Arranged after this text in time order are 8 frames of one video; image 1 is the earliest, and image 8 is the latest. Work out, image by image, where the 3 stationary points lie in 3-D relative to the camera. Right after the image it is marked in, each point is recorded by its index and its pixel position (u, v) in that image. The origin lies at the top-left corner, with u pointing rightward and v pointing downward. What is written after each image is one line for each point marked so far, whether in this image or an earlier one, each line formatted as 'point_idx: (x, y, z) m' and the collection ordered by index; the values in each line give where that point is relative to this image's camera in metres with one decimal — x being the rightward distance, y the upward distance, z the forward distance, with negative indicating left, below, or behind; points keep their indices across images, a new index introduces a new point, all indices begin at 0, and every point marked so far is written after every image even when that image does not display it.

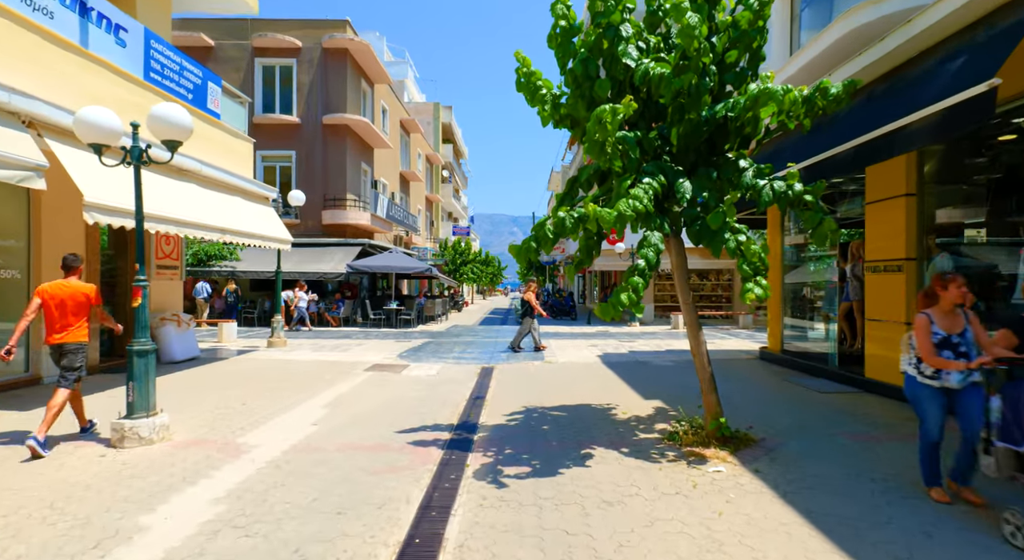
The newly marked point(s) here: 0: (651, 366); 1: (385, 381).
0: (+3.1, -1.9, +11.7) m
1: (-2.4, -1.9, +10.2) m
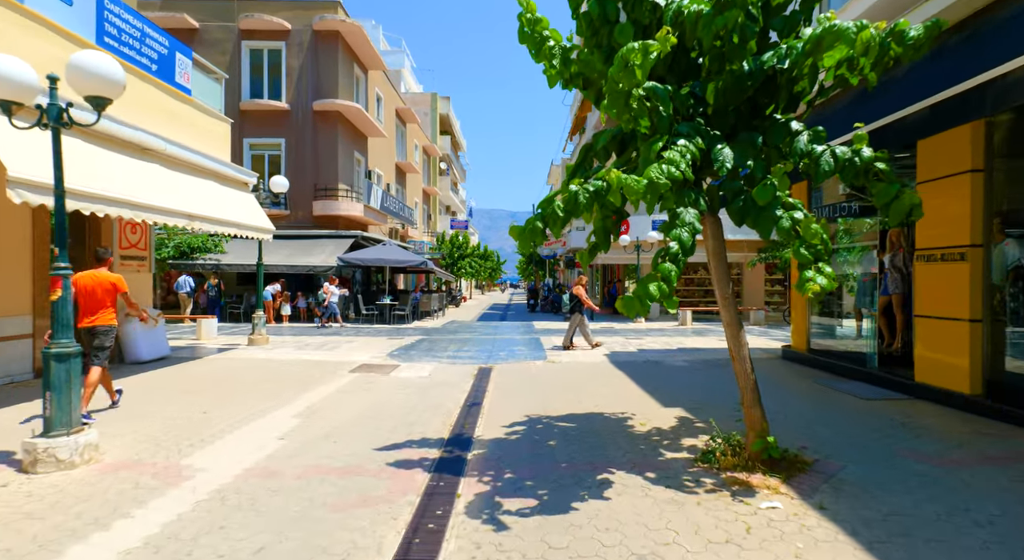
0: (+3.1, -1.7, +10.8) m
1: (-2.4, -1.8, +9.2) m
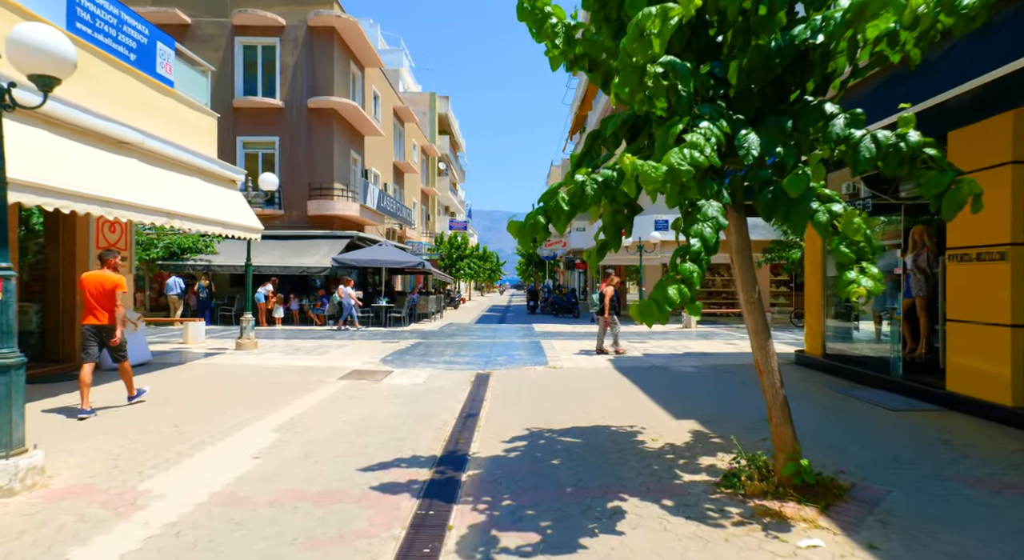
0: (+3.0, -1.8, +10.2) m
1: (-2.4, -1.8, +8.7) m
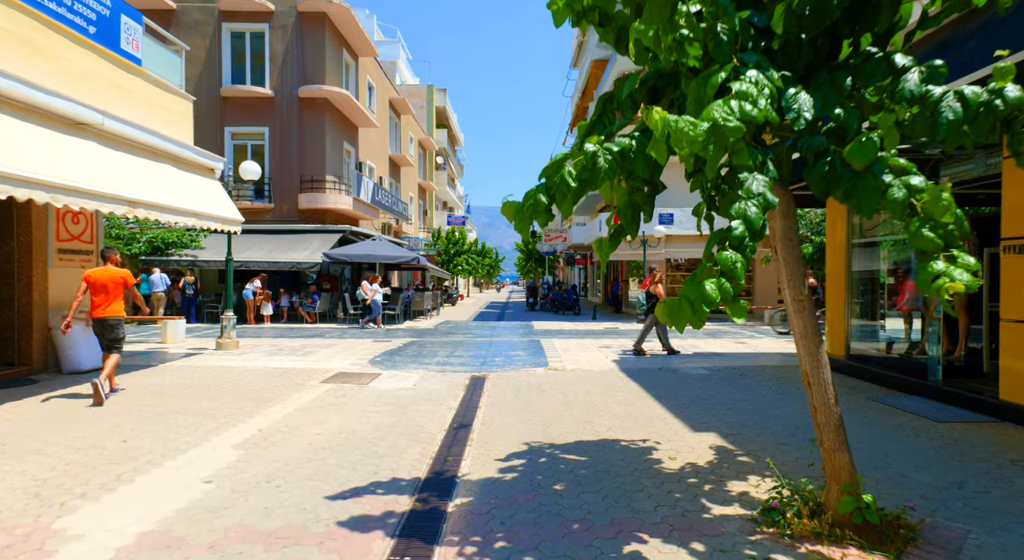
0: (+3.0, -1.7, +9.5) m
1: (-2.5, -1.7, +7.9) m
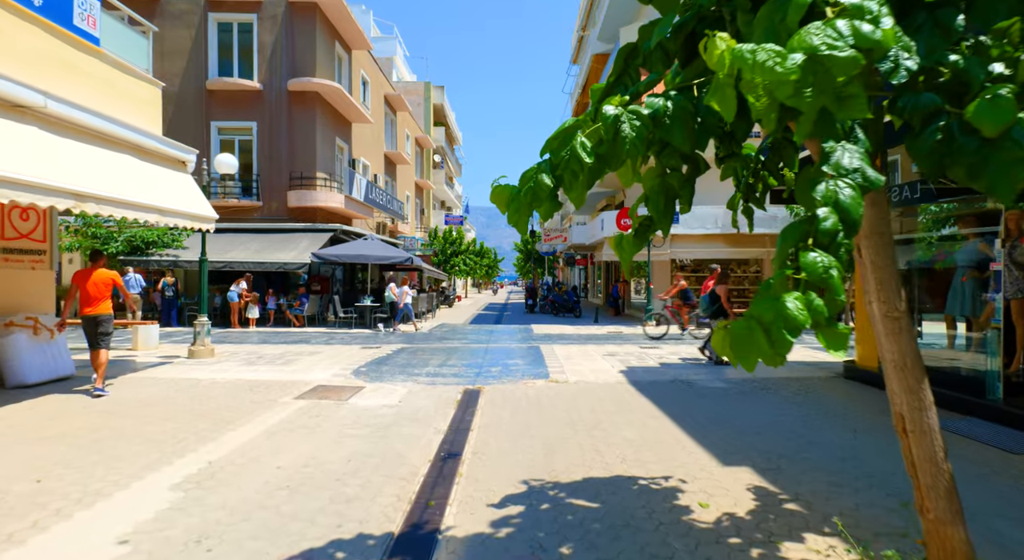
0: (+3.0, -1.7, +8.6) m
1: (-2.5, -1.8, +7.0) m
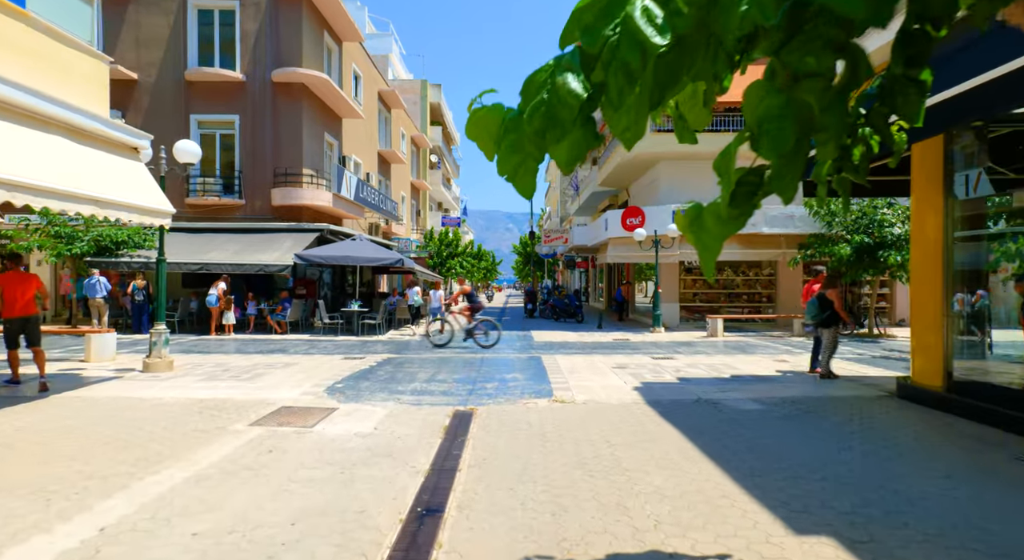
0: (+2.9, -1.8, +7.3) m
1: (-2.6, -1.8, +5.7) m
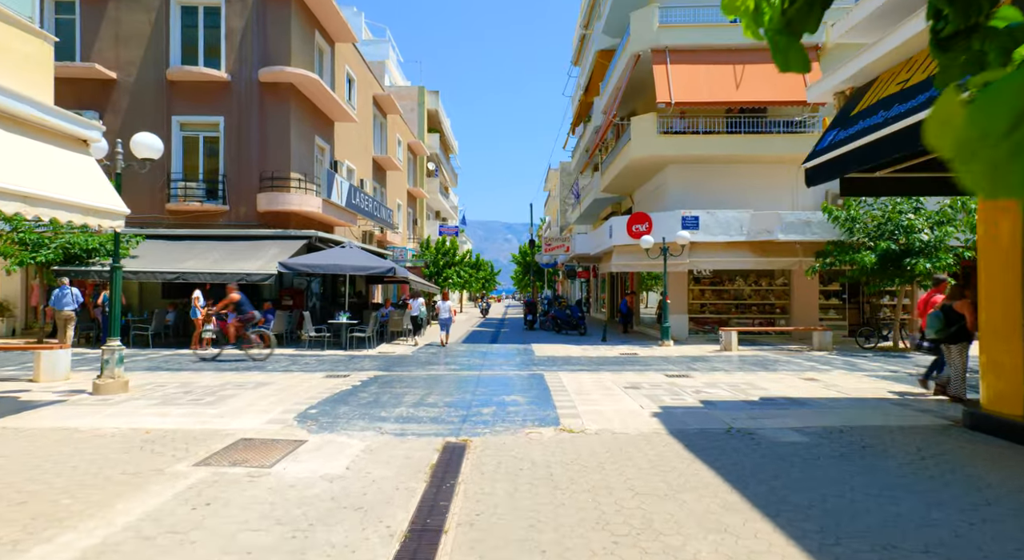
0: (+2.9, -1.9, +6.2) m
1: (-2.5, -1.9, +4.6) m
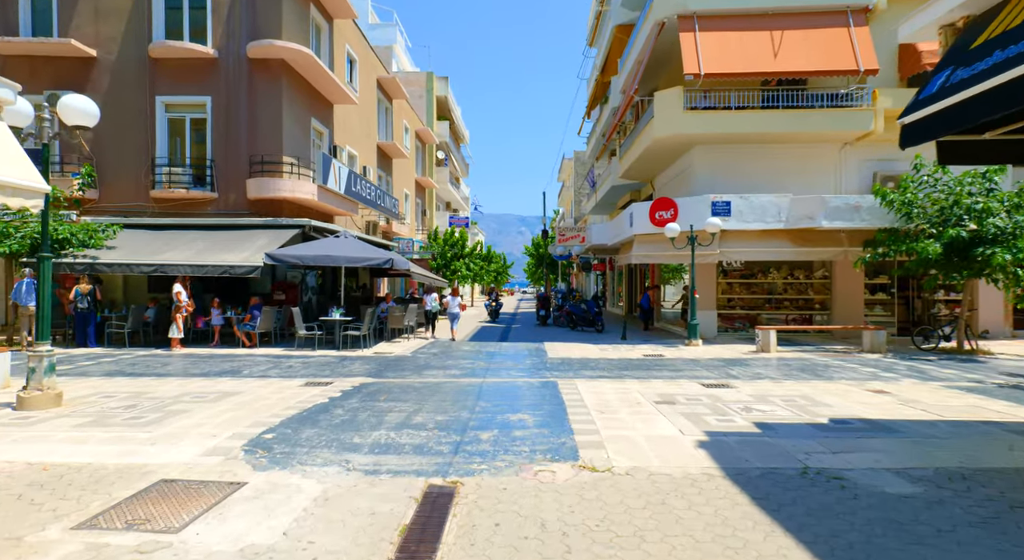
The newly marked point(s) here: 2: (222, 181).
0: (+3.0, -1.8, +4.6) m
1: (-2.6, -1.9, +3.1) m
2: (-9.4, +3.2, +17.3) m
